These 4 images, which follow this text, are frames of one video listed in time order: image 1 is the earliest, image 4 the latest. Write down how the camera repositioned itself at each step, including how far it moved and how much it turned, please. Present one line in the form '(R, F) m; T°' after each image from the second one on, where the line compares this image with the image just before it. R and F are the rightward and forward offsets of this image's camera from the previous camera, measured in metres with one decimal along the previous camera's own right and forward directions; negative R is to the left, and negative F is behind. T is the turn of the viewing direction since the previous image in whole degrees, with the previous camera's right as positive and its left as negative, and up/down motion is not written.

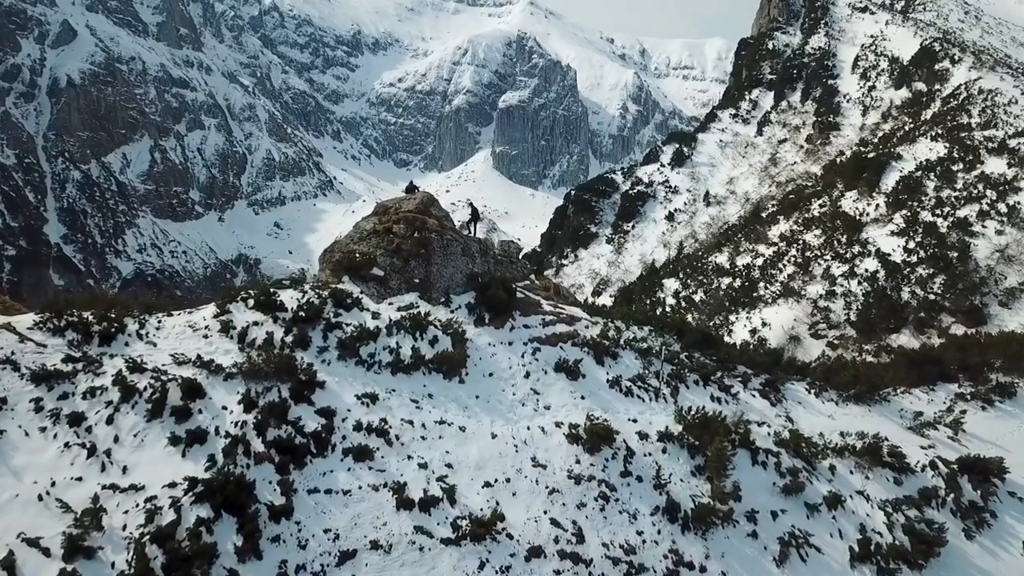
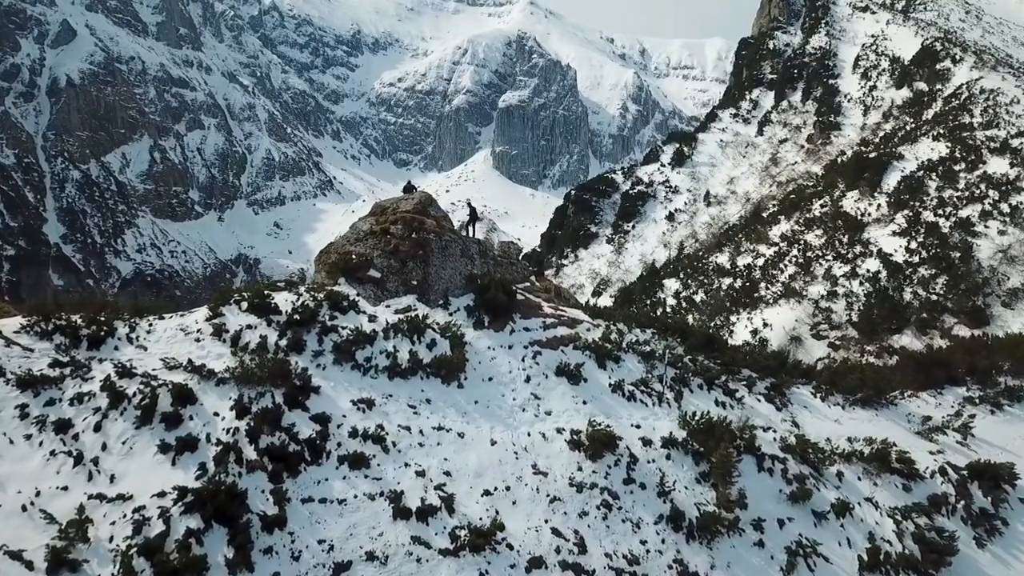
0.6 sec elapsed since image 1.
(0.0, +0.3) m; 0°
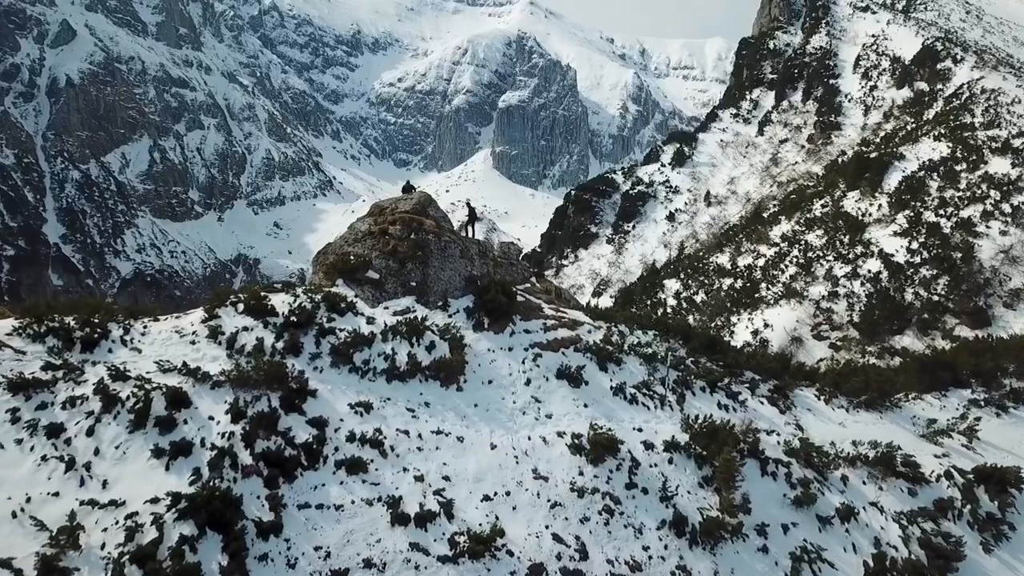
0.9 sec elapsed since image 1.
(0.0, +0.2) m; 0°
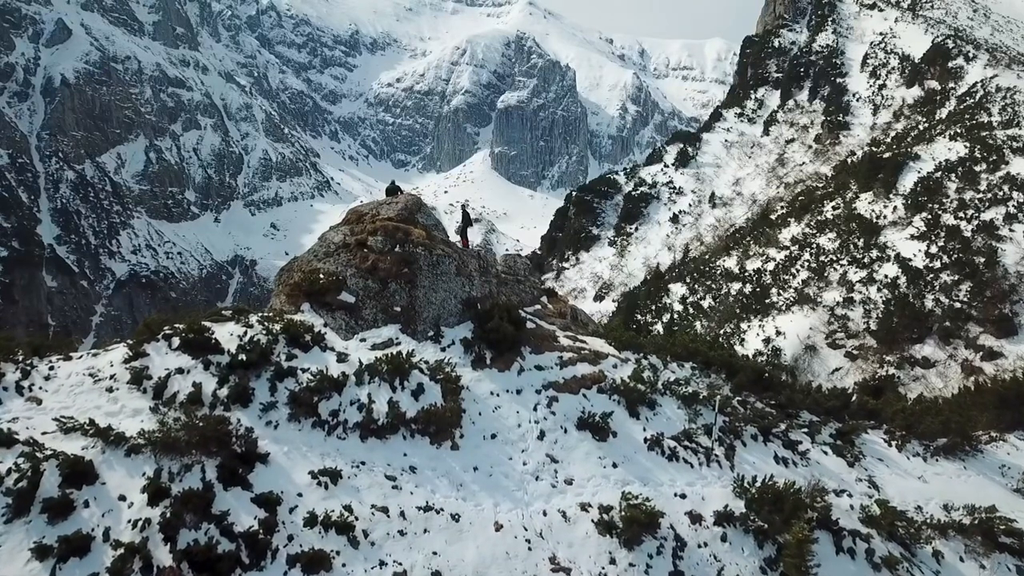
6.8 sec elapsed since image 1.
(-0.2, +2.6) m; 0°
